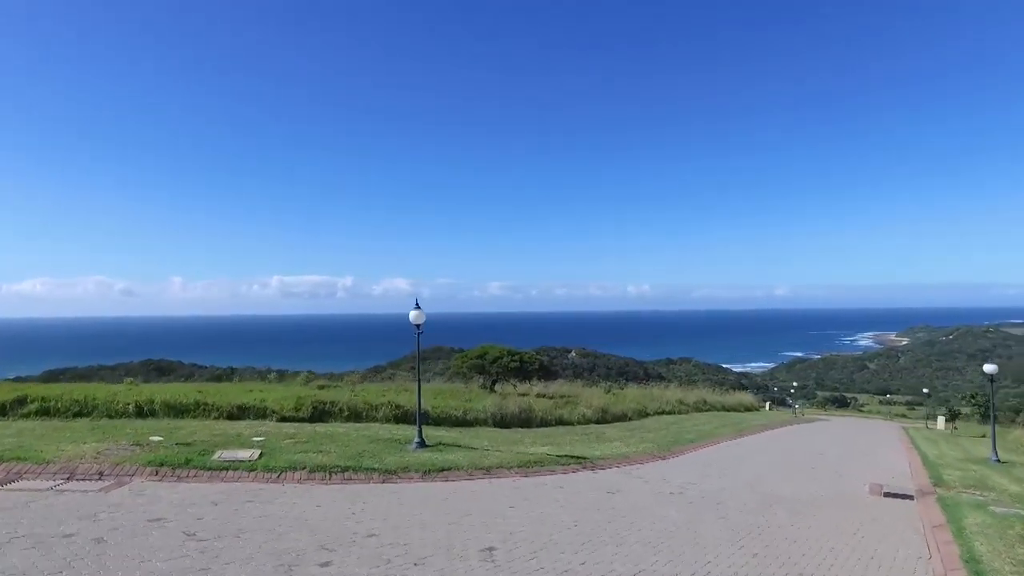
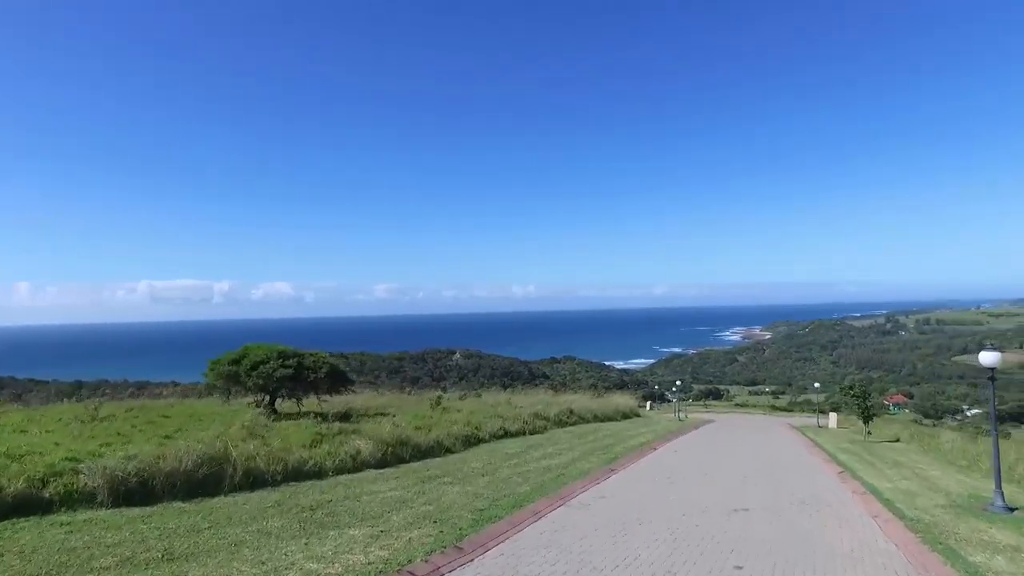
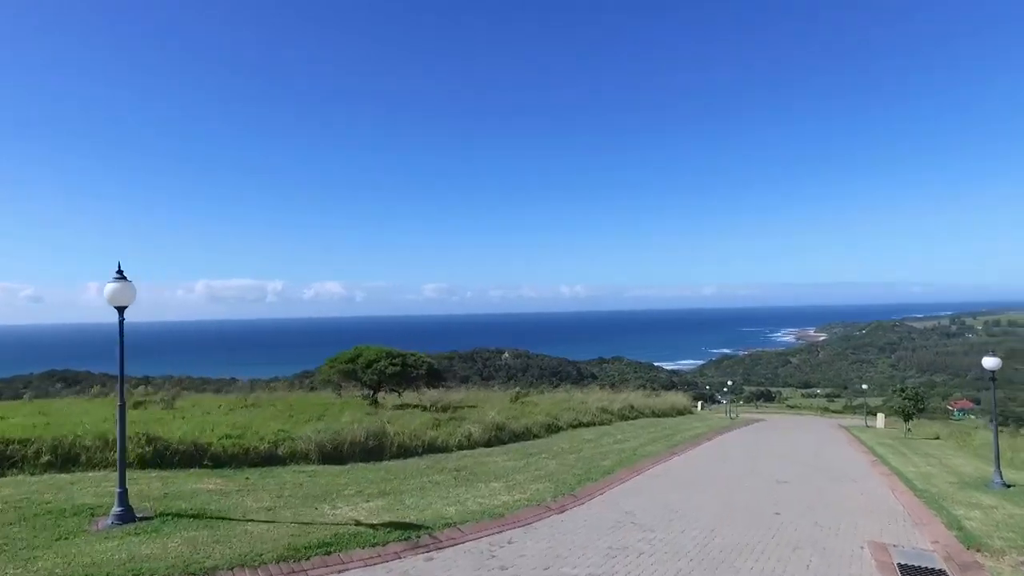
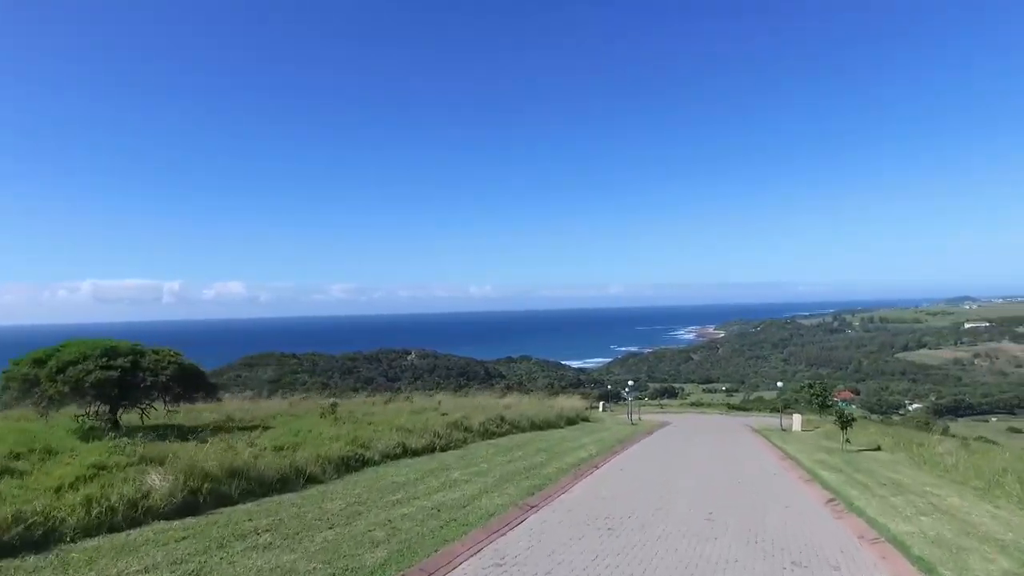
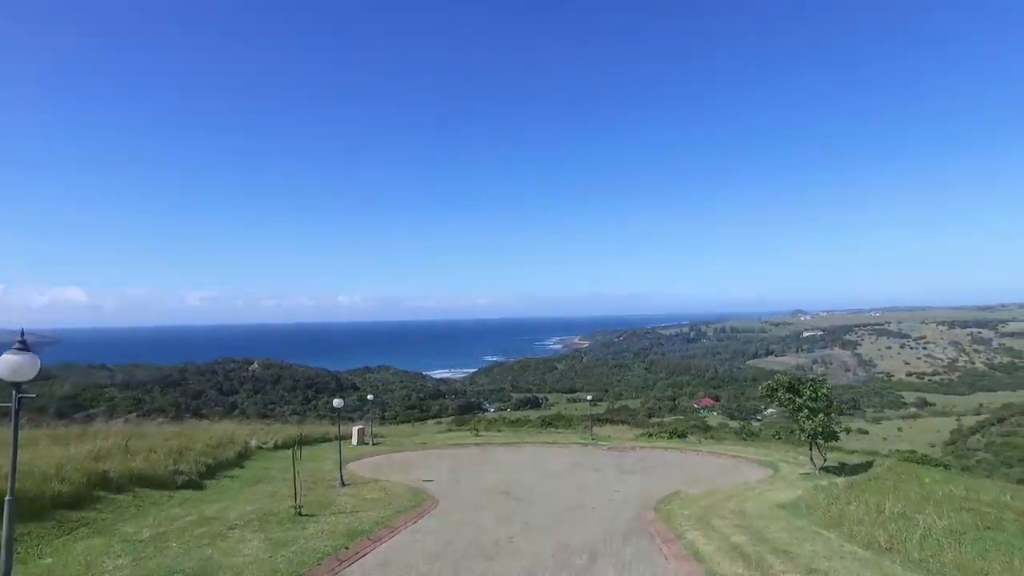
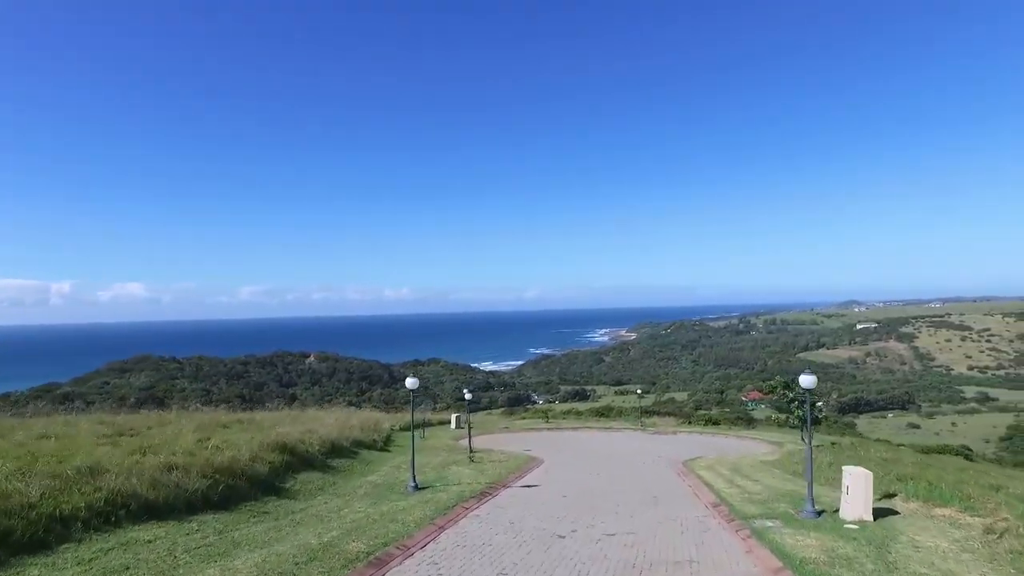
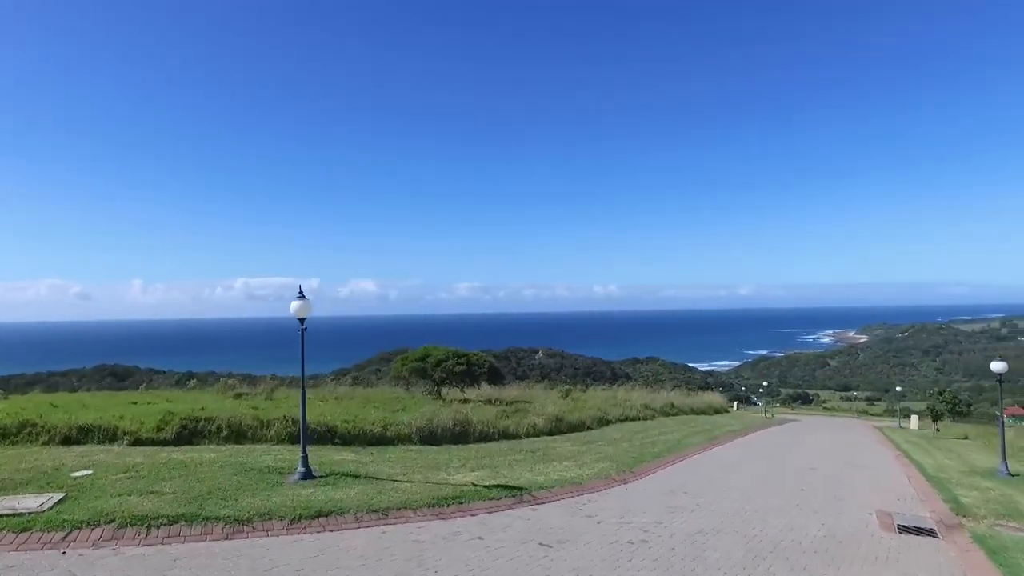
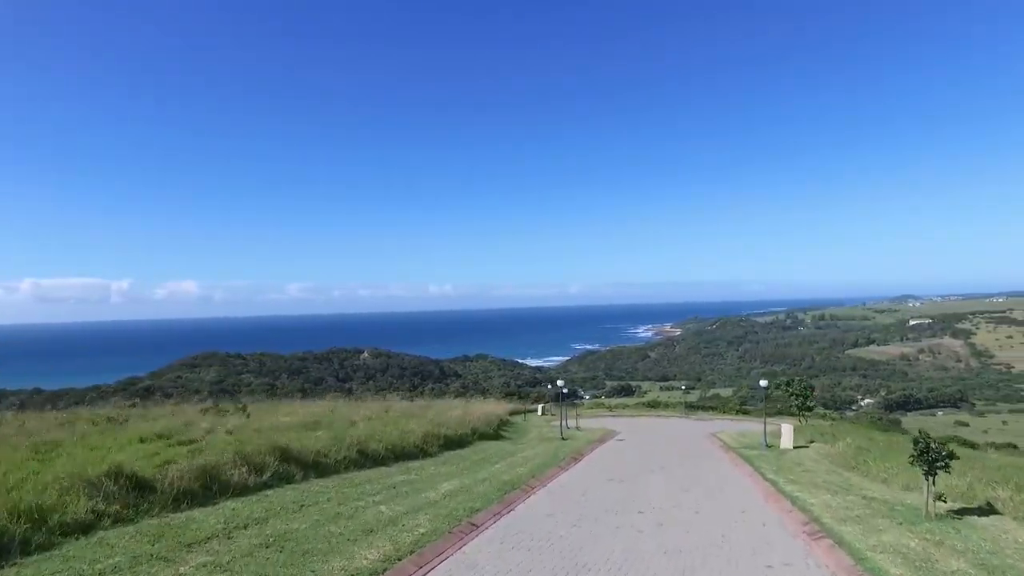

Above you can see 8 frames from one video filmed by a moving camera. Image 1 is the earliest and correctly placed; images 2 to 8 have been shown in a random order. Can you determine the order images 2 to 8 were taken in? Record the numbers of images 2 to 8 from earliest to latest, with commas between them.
7, 3, 2, 4, 8, 6, 5
